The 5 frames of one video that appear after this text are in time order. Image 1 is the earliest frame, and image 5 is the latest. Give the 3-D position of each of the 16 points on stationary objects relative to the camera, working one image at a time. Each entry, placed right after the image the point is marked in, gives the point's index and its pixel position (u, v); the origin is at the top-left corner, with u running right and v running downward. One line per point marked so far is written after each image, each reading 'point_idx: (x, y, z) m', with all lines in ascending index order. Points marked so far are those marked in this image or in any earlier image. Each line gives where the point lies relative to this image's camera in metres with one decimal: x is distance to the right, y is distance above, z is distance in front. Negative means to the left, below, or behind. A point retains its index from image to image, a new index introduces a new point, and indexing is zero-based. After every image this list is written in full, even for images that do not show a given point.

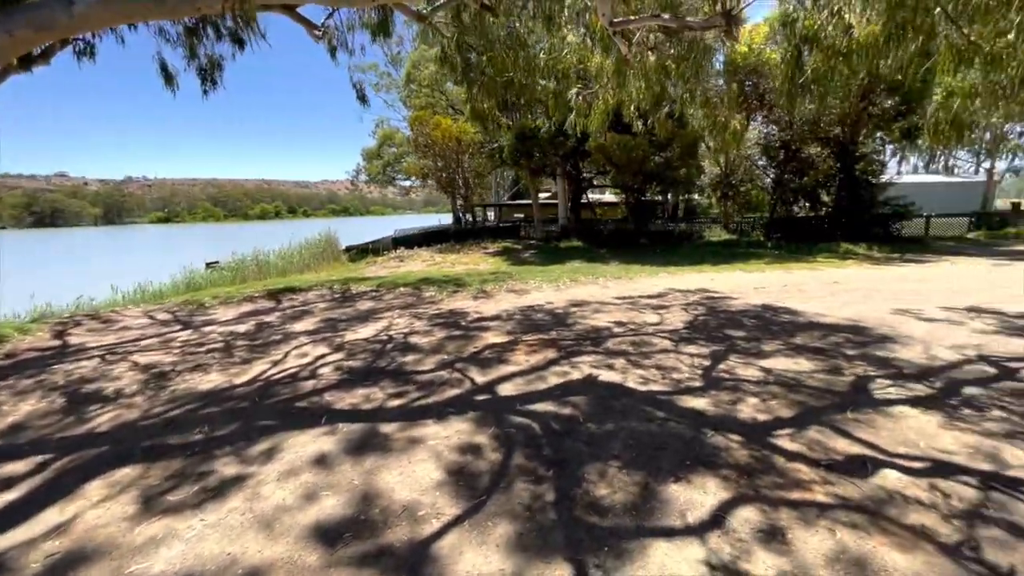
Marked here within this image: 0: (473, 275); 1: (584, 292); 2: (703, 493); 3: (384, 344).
0: (-1.2, +0.4, +13.4) m
1: (+1.5, -0.1, +9.4) m
2: (+1.2, -1.3, +2.7) m
3: (-1.9, -0.8, +6.4) m
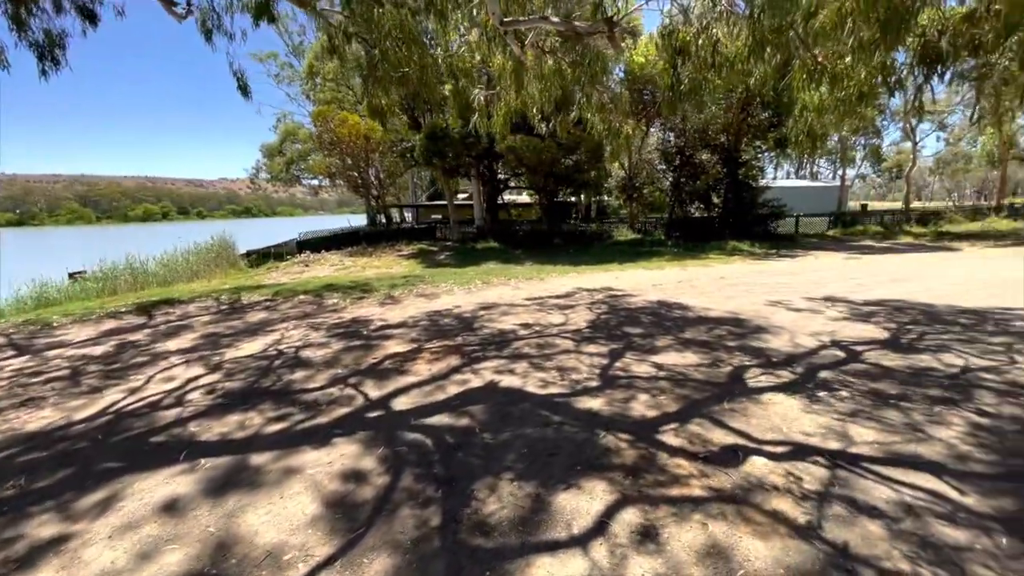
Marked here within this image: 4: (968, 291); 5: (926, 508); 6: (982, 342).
0: (-3.8, +0.3, +12.8) m
1: (-0.4, -0.1, +9.3) m
2: (+0.5, -1.3, +2.7) m
3: (-3.2, -1.0, +5.8) m
4: (+7.4, -0.1, +7.2) m
5: (+2.3, -1.2, +2.4) m
6: (+5.0, -0.6, +4.8) m
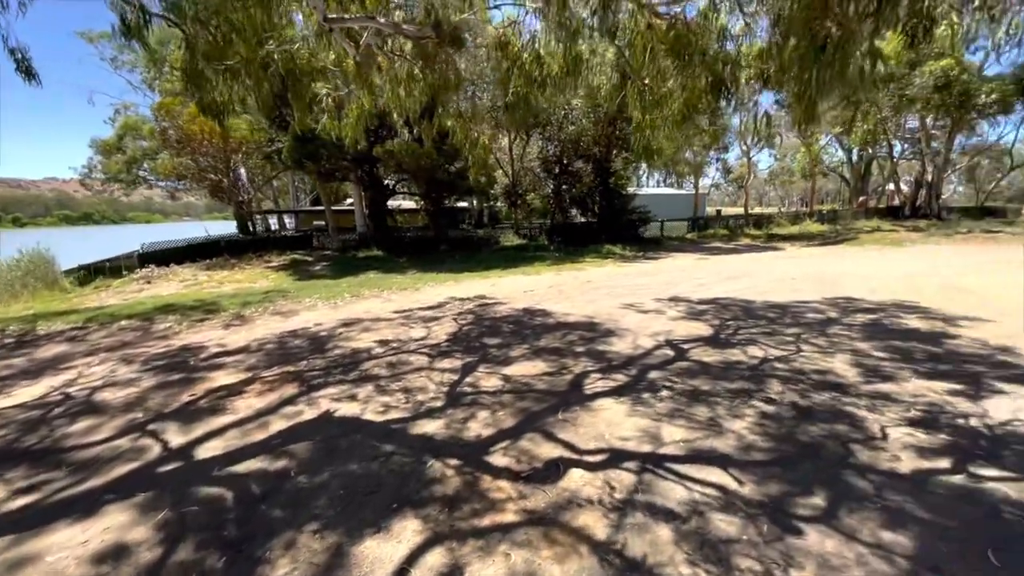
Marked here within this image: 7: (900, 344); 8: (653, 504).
0: (-7.1, -0.2, +11.4) m
1: (-3.0, -0.4, +8.8) m
2: (-0.6, -1.4, +2.5) m
3: (-4.9, -1.3, +4.7) m
4: (+5.0, 0.0, +8.4) m
5: (+1.2, -1.3, +2.6) m
6: (+3.3, -0.6, +5.5) m
7: (+4.3, -0.6, +4.9) m
8: (+0.8, -1.3, +2.6) m
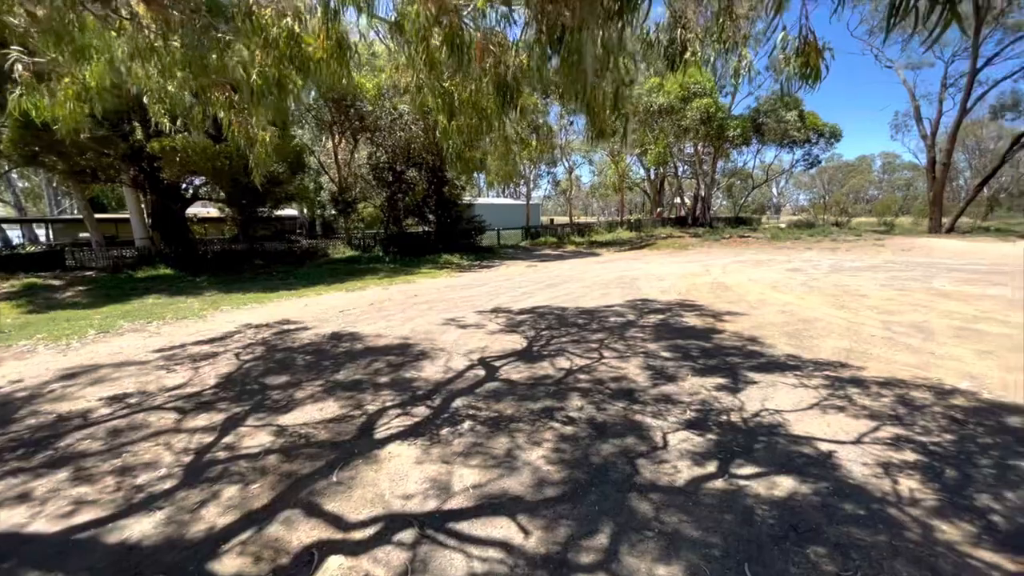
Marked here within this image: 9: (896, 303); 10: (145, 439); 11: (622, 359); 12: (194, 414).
0: (-10.8, -1.0, +7.8) m
1: (-6.1, -0.9, +6.6) m
2: (-1.8, -1.7, +1.5) m
3: (-6.5, -1.8, +2.1) m
4: (+1.6, -0.1, +8.9) m
5: (-0.1, -1.4, +2.2) m
6: (+0.9, -0.7, +5.6) m
7: (+2.1, -0.7, +5.4) m
8: (-0.4, -1.4, +2.1) m
9: (+5.9, -0.2, +6.8) m
10: (-3.1, -1.3, +3.7) m
11: (+1.2, -0.8, +5.0) m
12: (-3.0, -1.2, +4.2) m
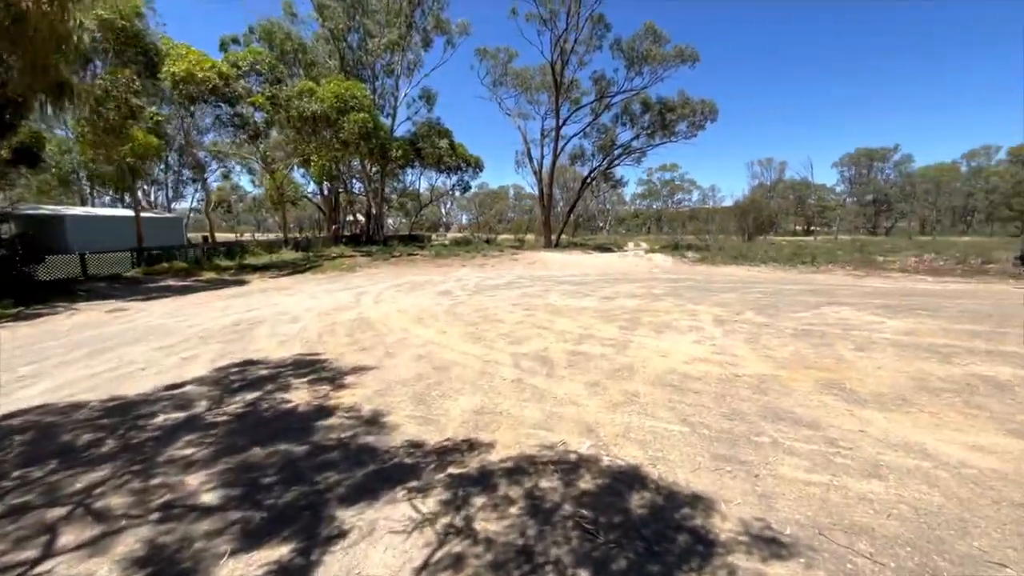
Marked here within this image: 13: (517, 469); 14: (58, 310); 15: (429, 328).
0: (-13.4, -2.7, -2.9) m
1: (-9.0, -2.2, -0.8) m
2: (-2.4, -2.3, -2.2) m
3: (-6.5, -2.8, -4.6) m
4: (-4.5, -0.9, +5.7) m
5: (-1.5, -1.9, -0.6) m
6: (-2.9, -1.4, +2.7) m
7: (-1.9, -1.2, +3.3) m
8: (-1.7, -2.0, -0.9) m
9: (+0.2, -0.6, +6.7) m
10: (-4.8, -2.1, -1.3) m
11: (-2.3, -1.4, +2.4) m
12: (-5.0, -2.0, -0.9) m
13: (0.0, -1.2, +3.0) m
14: (-12.1, -0.6, +11.7) m
15: (-1.3, -0.6, +6.9) m
